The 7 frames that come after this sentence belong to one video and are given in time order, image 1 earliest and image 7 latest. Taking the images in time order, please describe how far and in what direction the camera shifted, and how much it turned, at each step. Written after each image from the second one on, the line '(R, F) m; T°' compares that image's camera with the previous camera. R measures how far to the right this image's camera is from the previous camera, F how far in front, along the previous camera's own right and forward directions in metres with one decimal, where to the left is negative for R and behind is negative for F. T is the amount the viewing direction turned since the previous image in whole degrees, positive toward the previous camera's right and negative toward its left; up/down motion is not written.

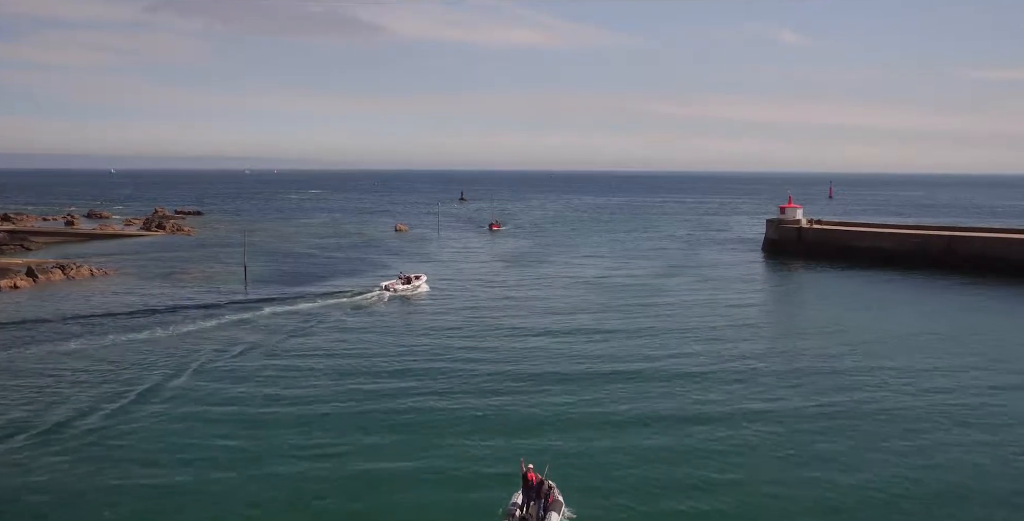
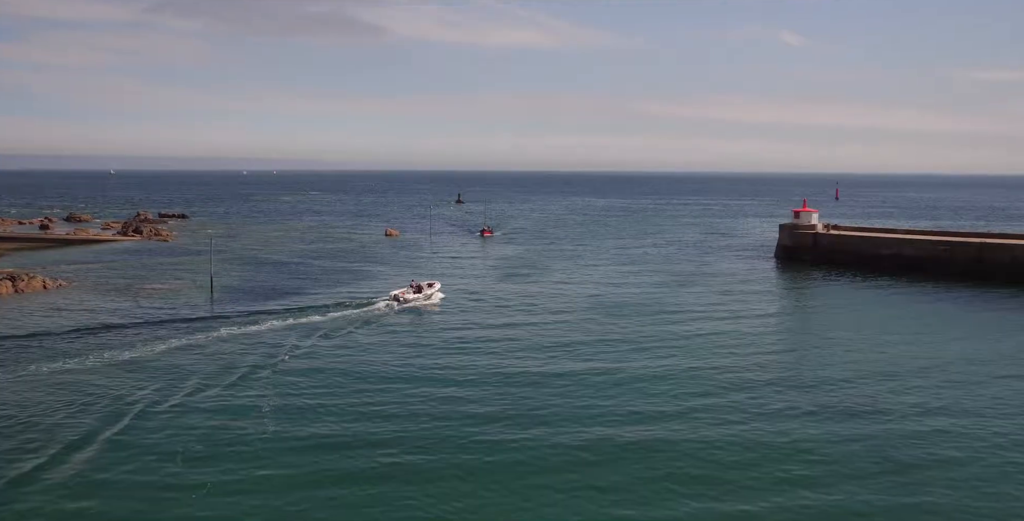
(+0.4, +5.7) m; 0°
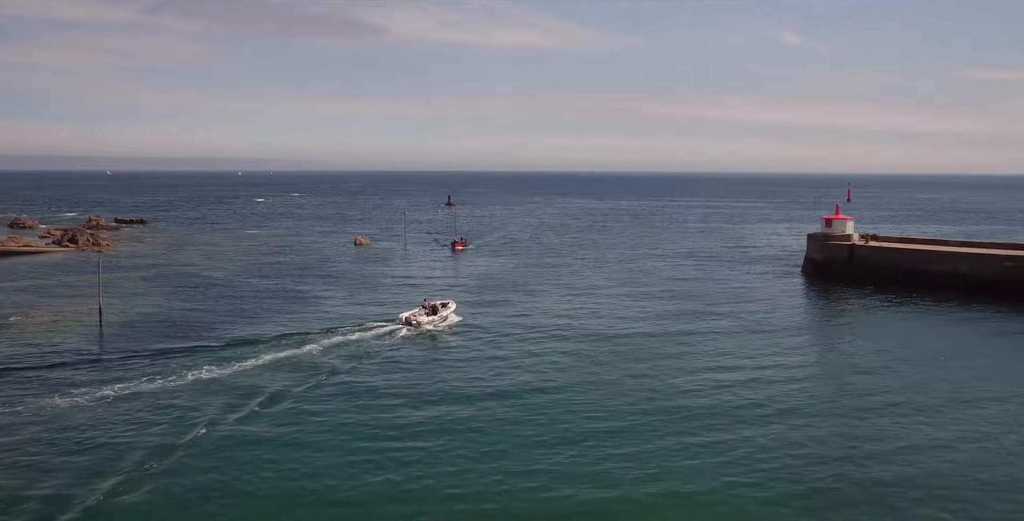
(+1.4, +12.3) m; 0°
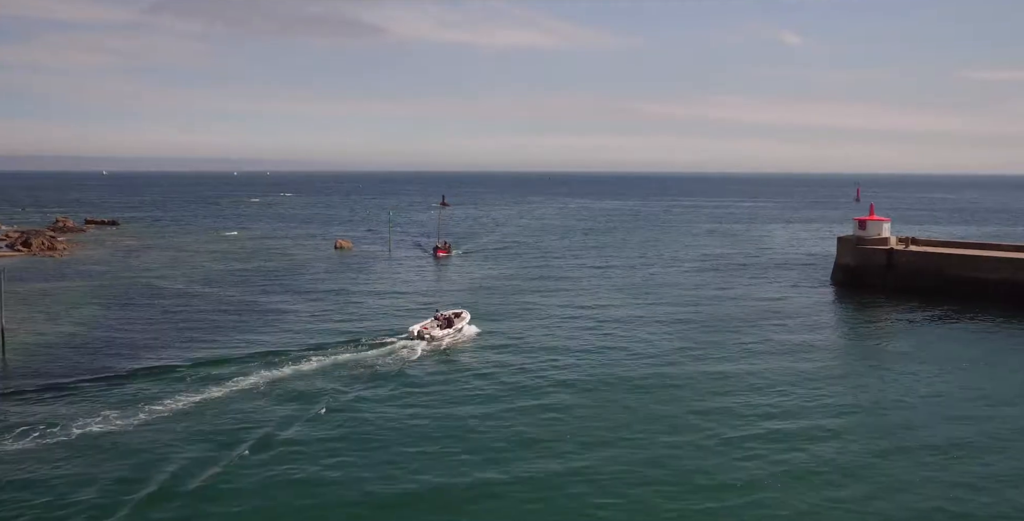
(+0.4, +8.0) m; 0°
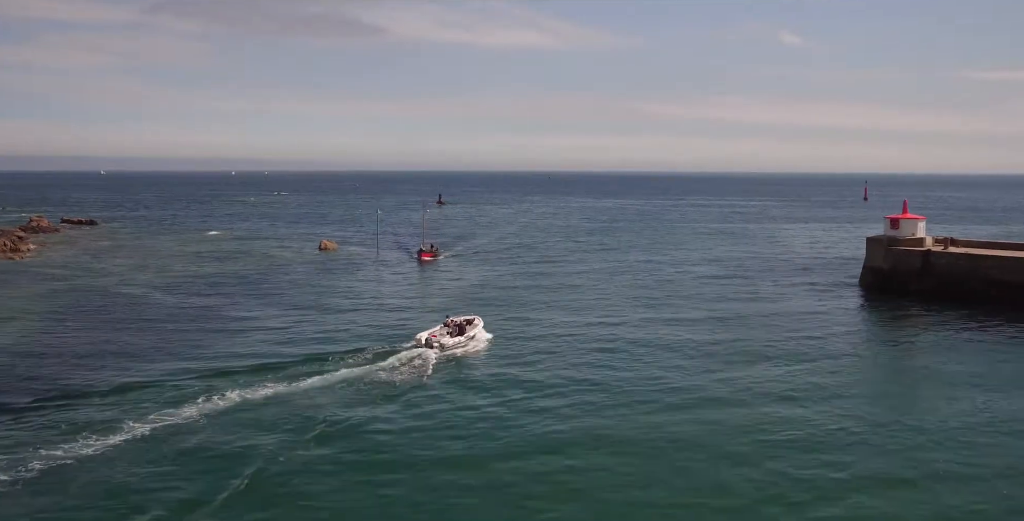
(+0.2, +5.9) m; 0°
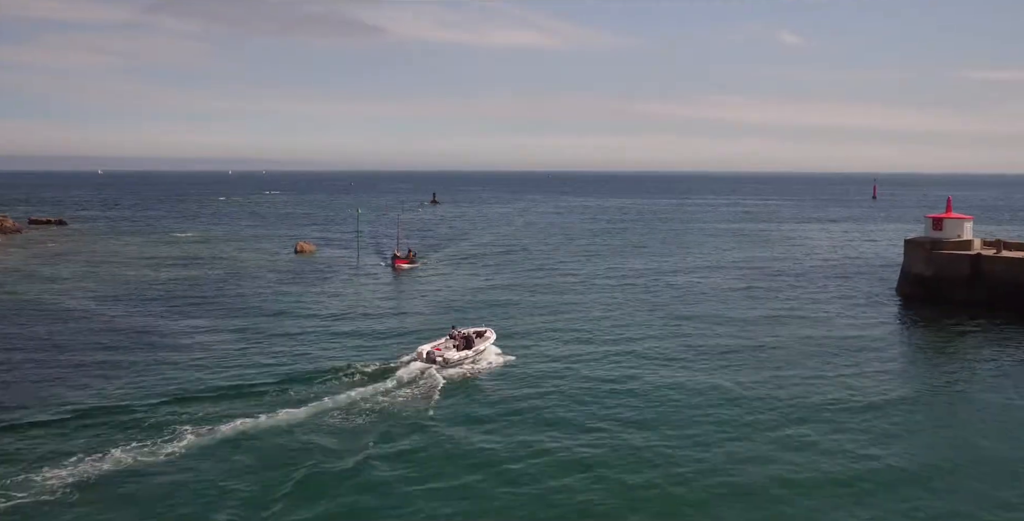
(+0.4, +6.8) m; 0°
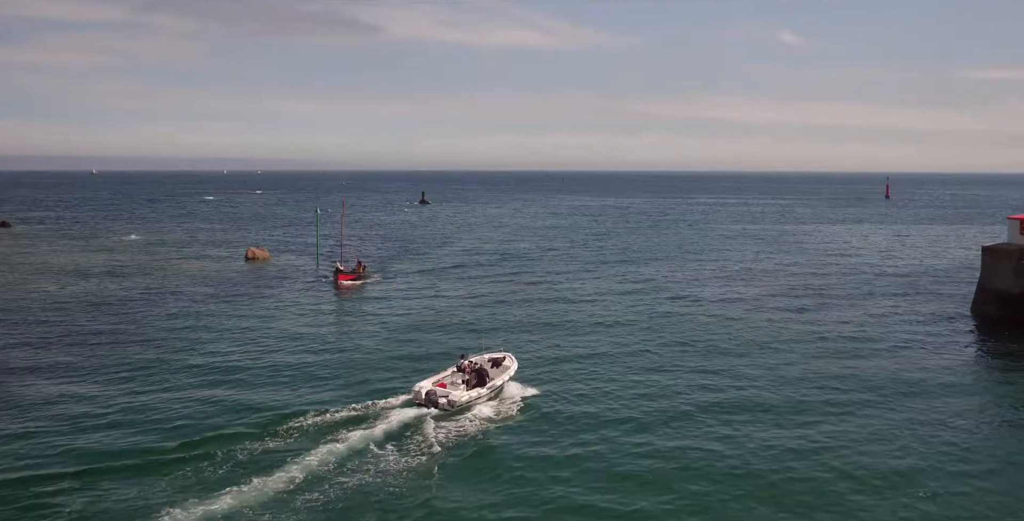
(+0.7, +10.3) m; 0°
